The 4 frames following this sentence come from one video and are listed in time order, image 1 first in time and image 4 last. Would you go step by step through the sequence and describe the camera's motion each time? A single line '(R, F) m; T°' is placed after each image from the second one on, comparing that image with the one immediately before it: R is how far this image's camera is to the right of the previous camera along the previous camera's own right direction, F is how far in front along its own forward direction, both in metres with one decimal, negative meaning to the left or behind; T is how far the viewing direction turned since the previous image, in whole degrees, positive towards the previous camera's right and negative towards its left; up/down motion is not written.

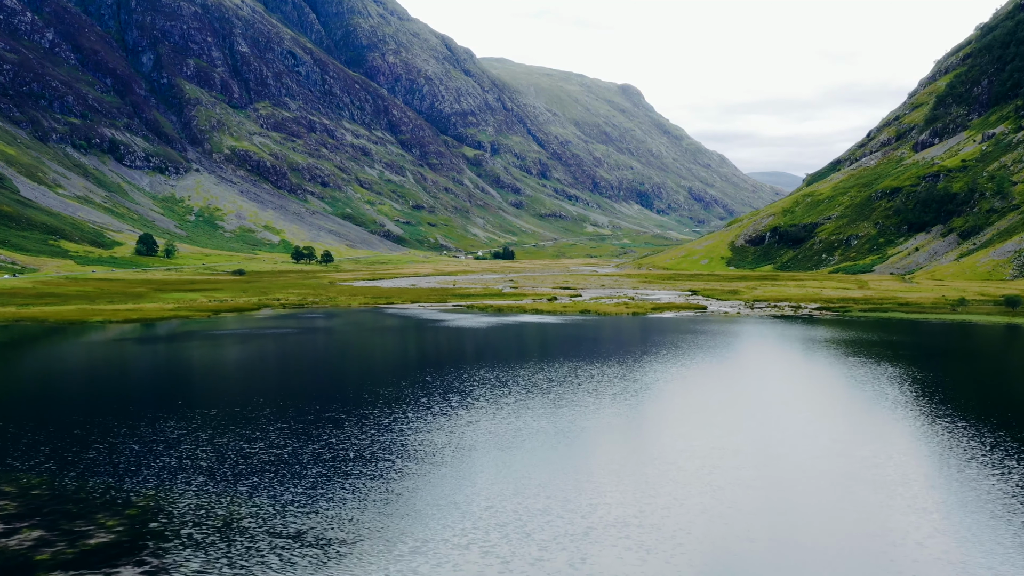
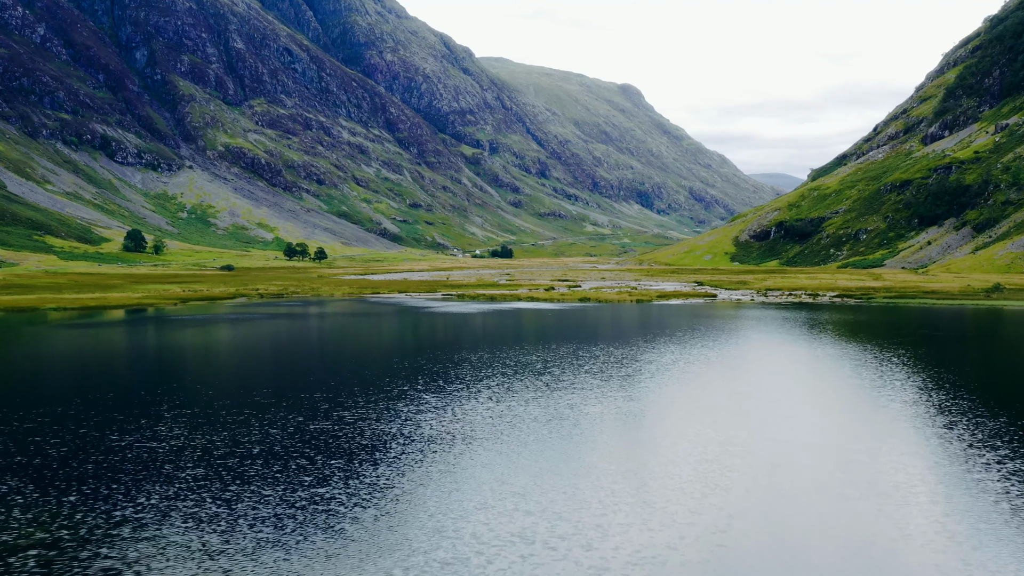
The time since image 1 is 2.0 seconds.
(+0.8, +6.6) m; 0°
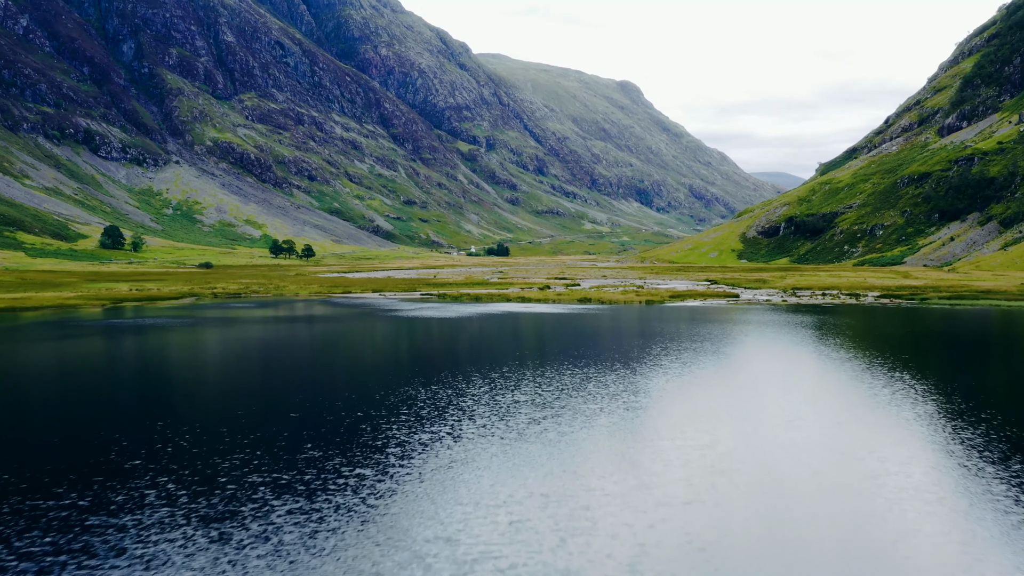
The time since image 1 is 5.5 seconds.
(+1.1, +11.1) m; 0°
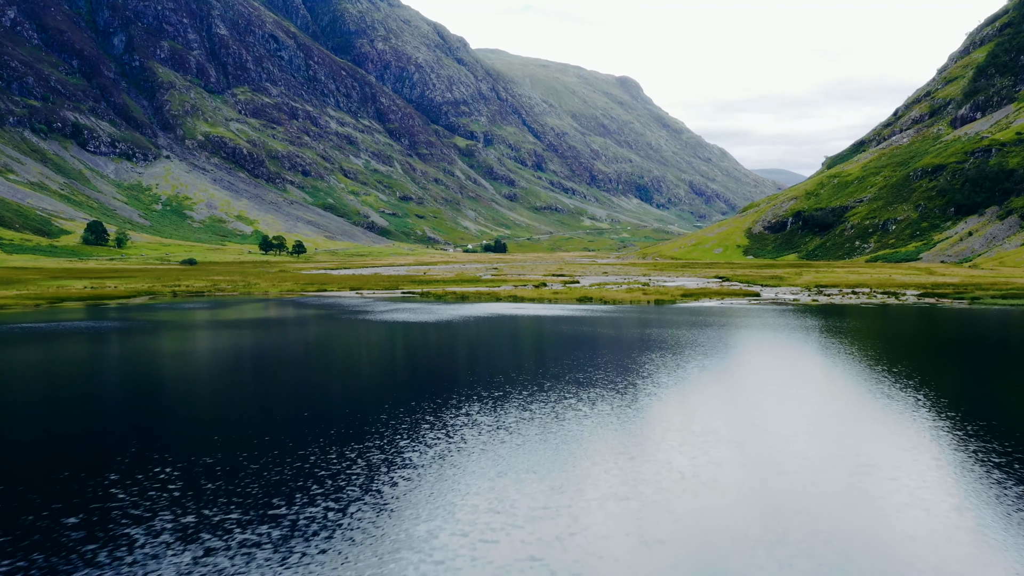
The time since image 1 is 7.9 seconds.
(+0.9, +7.6) m; 0°
